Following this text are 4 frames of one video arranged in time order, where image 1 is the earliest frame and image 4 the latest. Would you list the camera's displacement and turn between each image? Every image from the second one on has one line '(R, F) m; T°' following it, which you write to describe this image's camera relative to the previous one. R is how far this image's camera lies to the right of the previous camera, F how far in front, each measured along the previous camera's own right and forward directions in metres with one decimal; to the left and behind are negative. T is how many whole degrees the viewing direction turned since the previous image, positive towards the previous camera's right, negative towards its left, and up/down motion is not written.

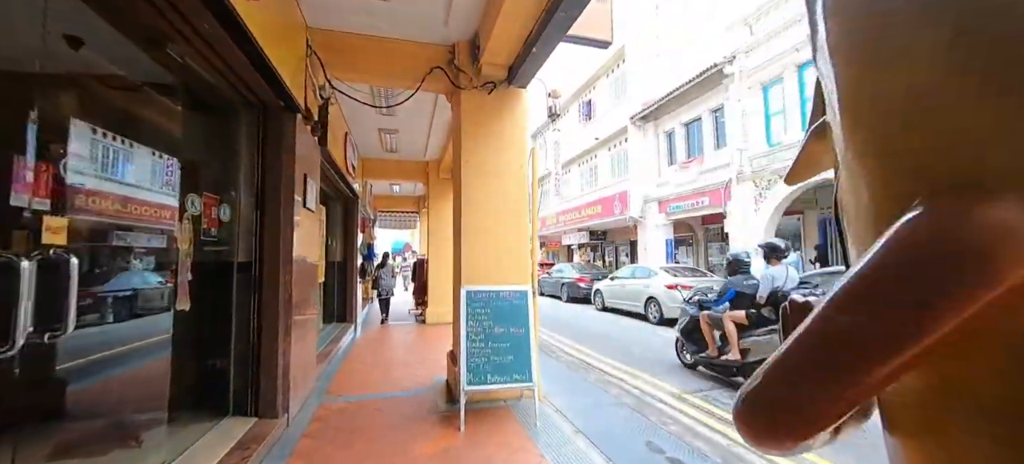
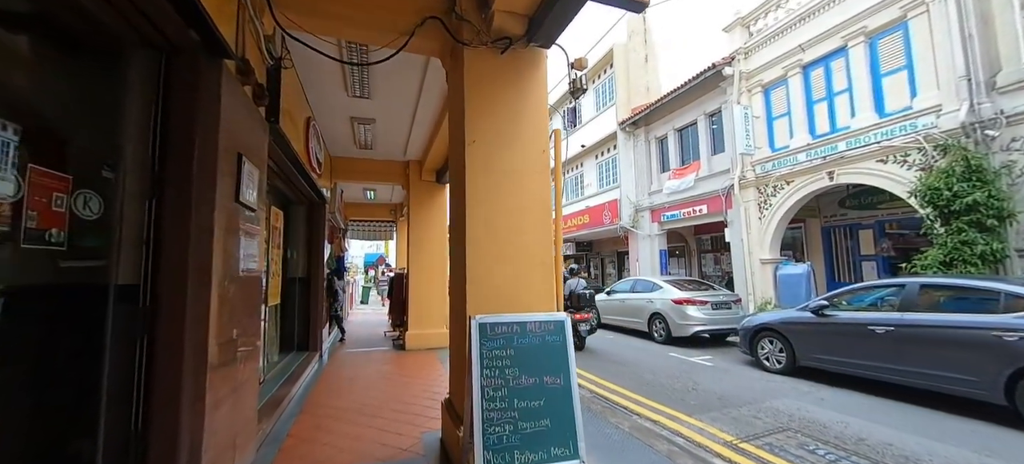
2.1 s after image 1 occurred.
(-0.3, +1.0) m; +4°
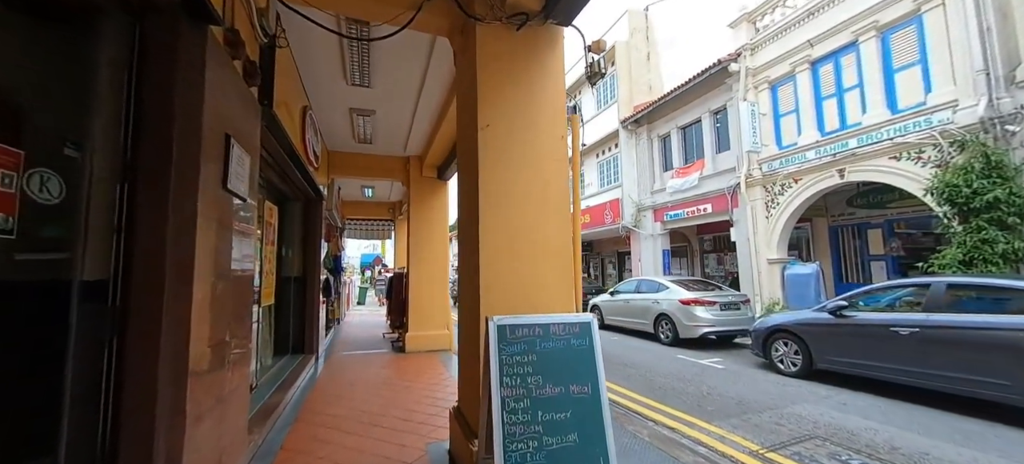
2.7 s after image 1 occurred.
(-0.1, +0.2) m; 0°
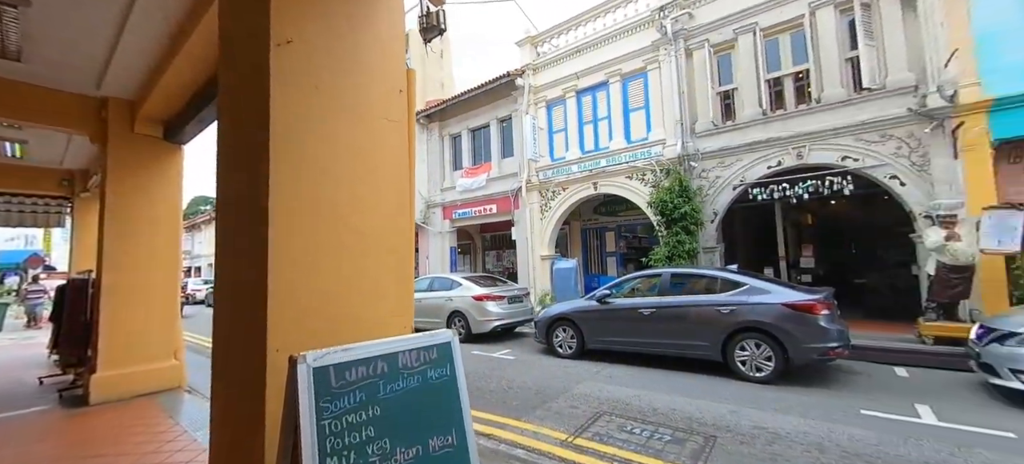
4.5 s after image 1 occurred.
(-0.2, +0.7) m; +32°
